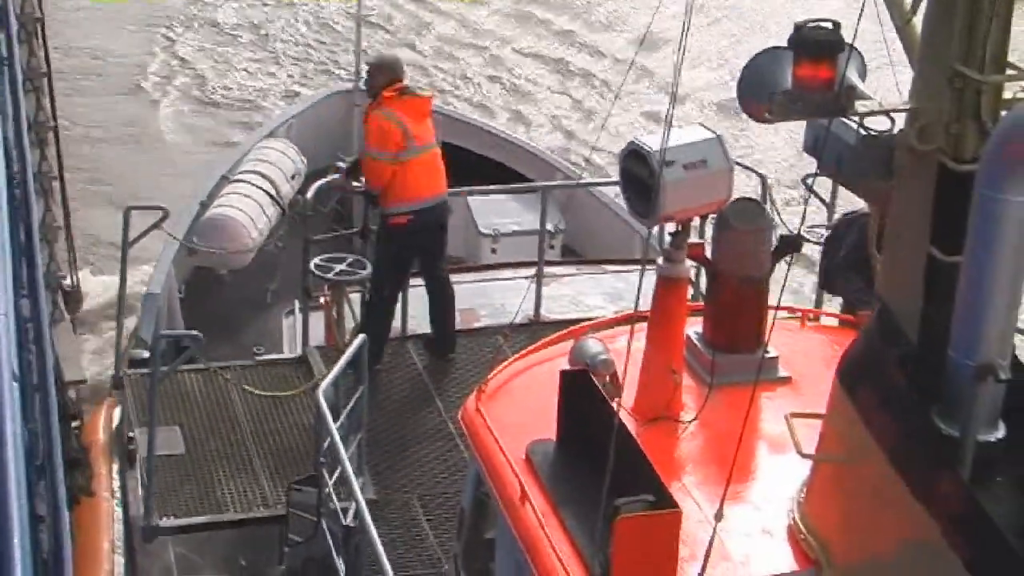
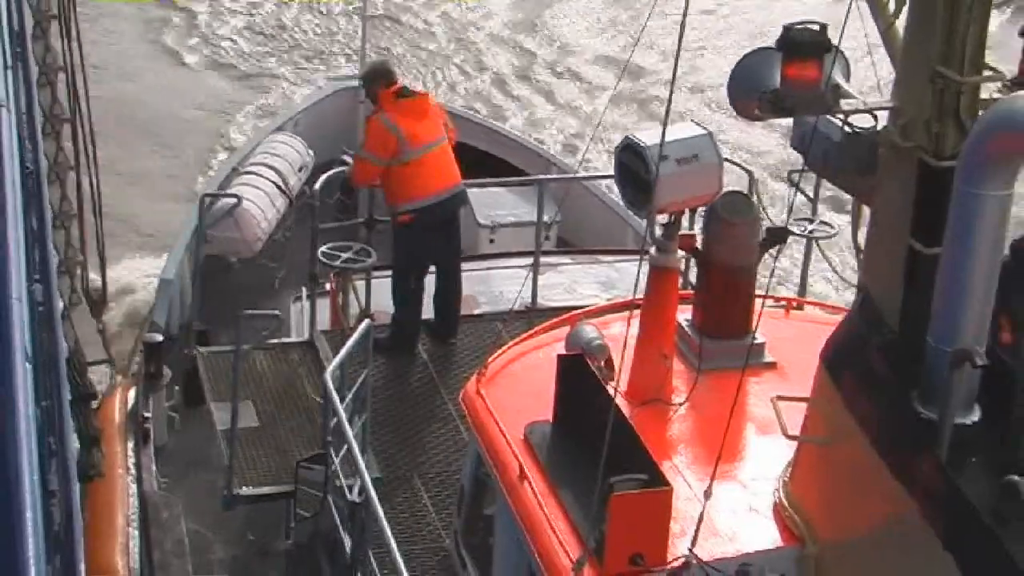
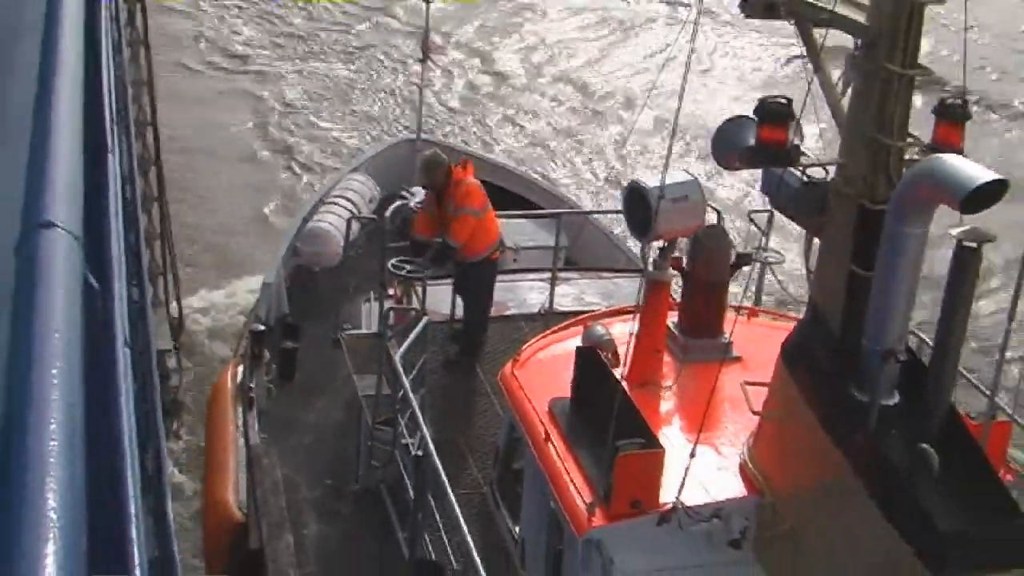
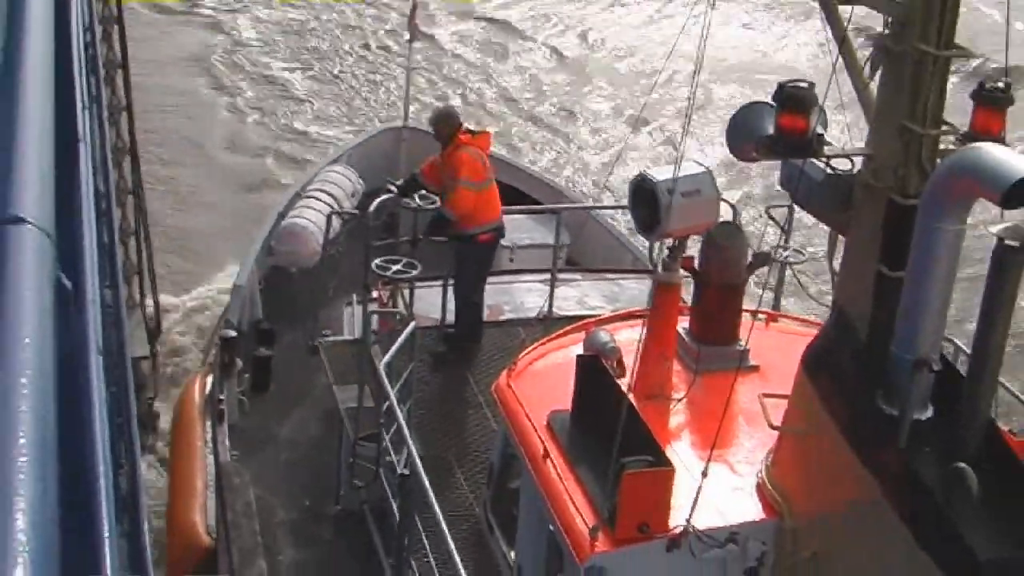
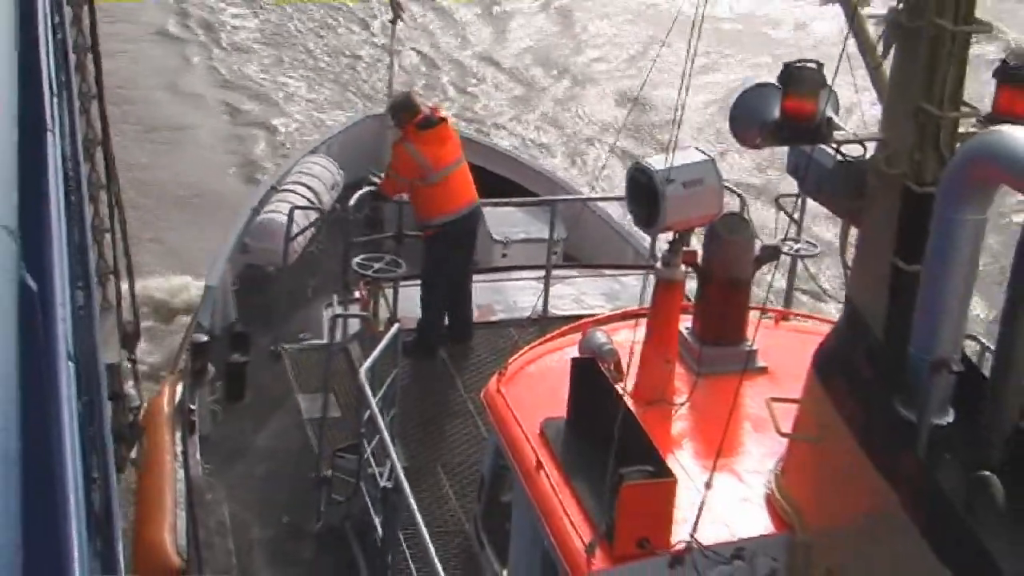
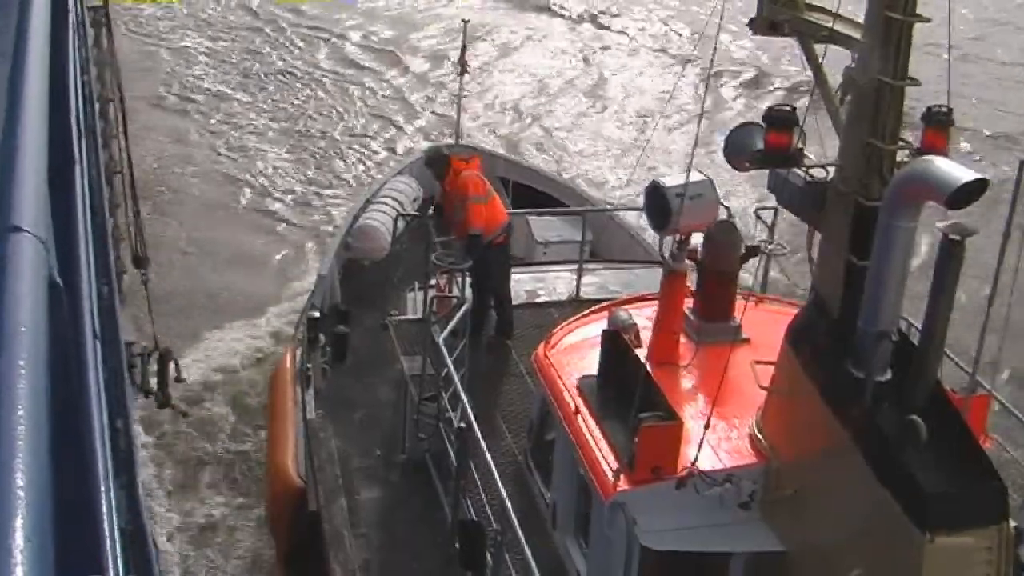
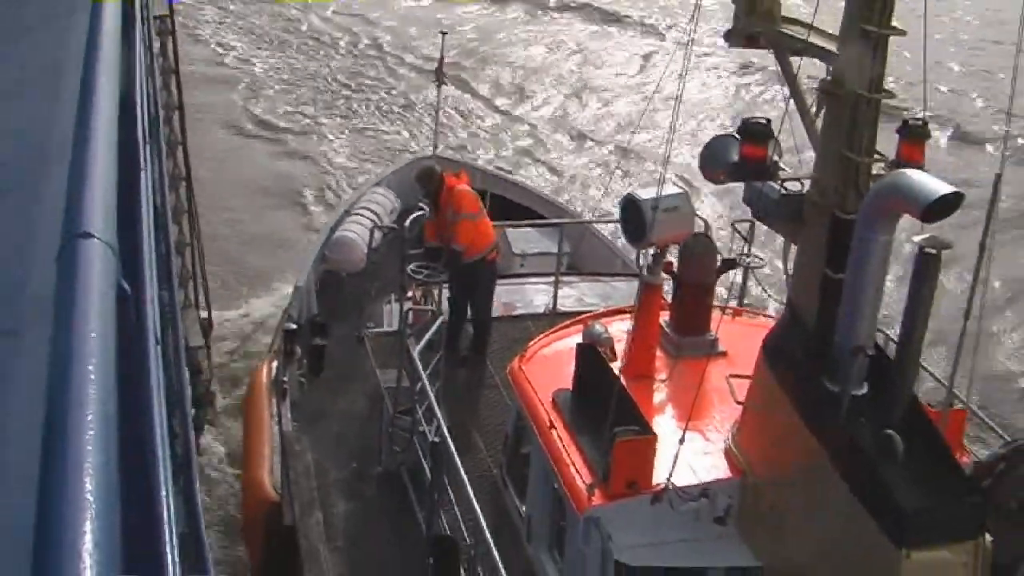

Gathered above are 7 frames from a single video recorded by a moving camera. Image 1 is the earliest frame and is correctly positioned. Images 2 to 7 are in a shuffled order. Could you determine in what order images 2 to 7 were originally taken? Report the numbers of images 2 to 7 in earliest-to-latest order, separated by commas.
2, 5, 4, 3, 7, 6
